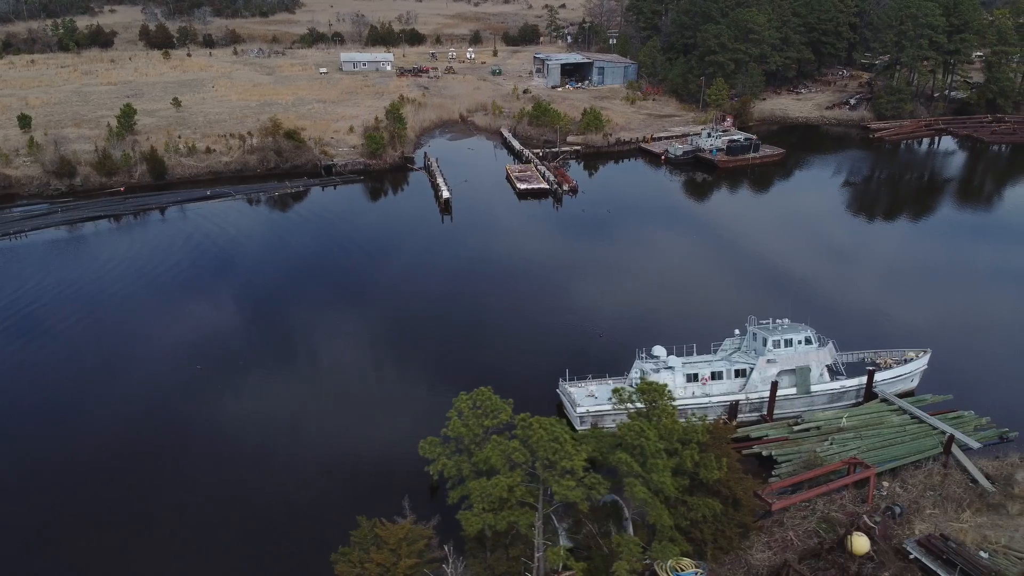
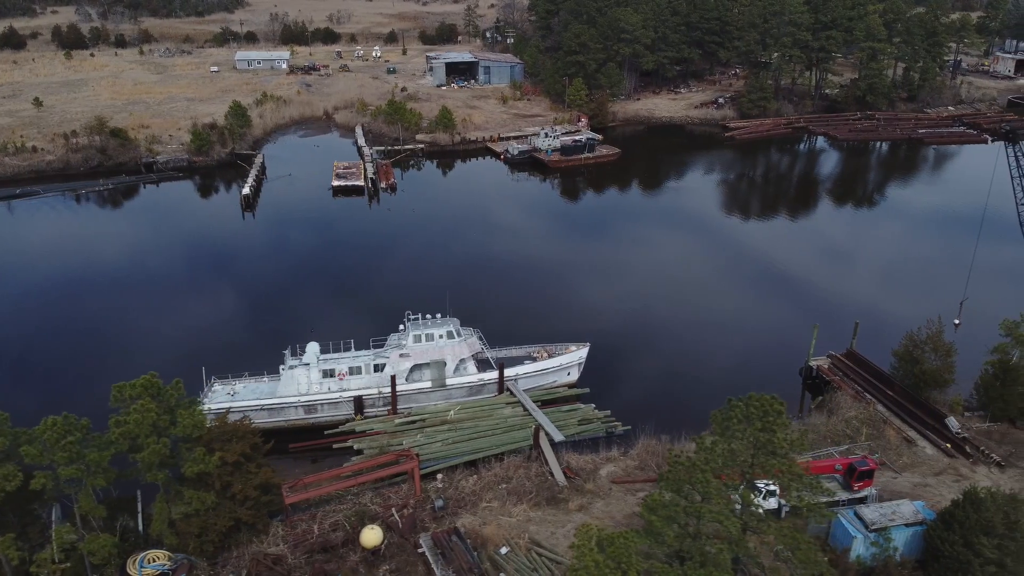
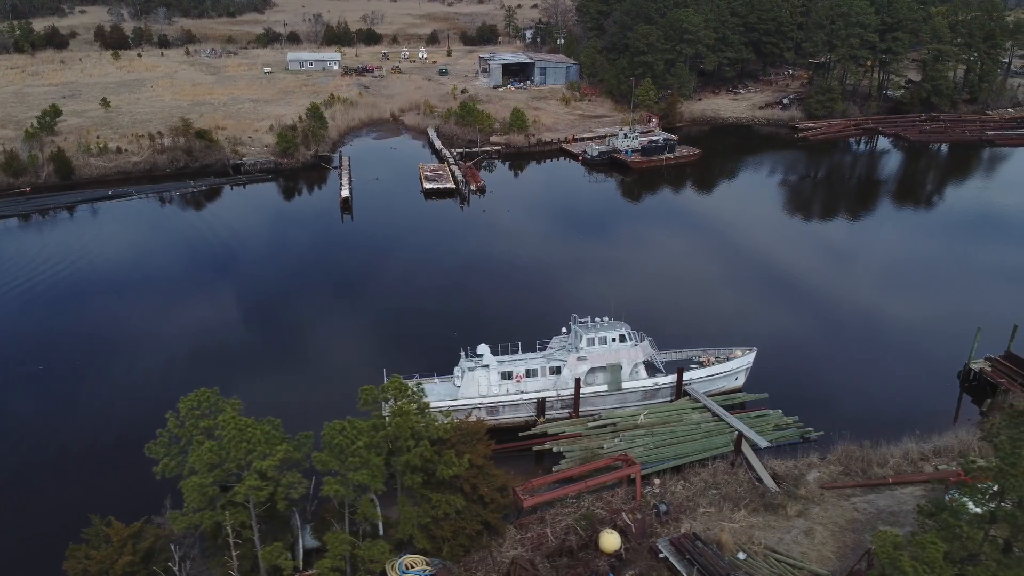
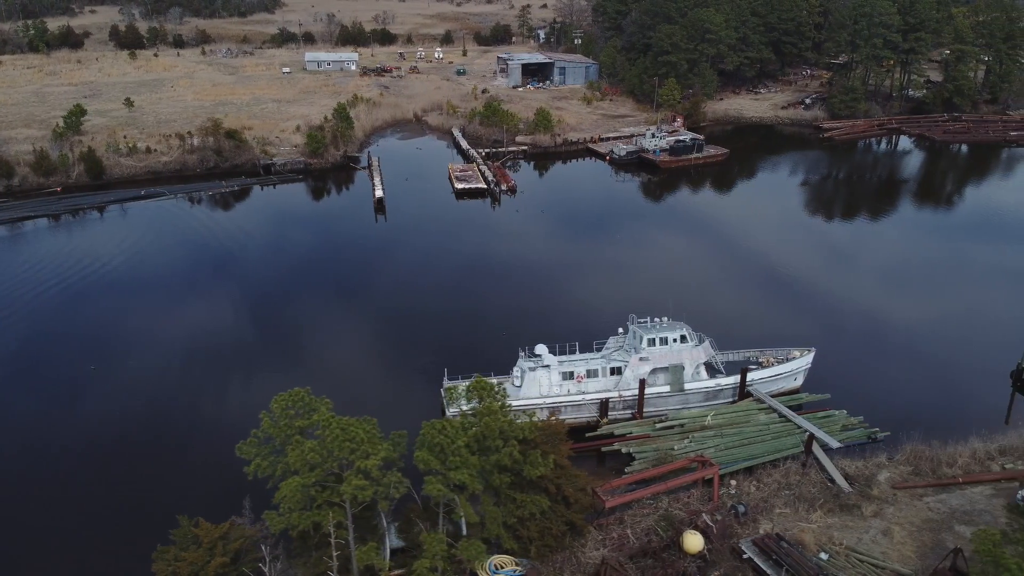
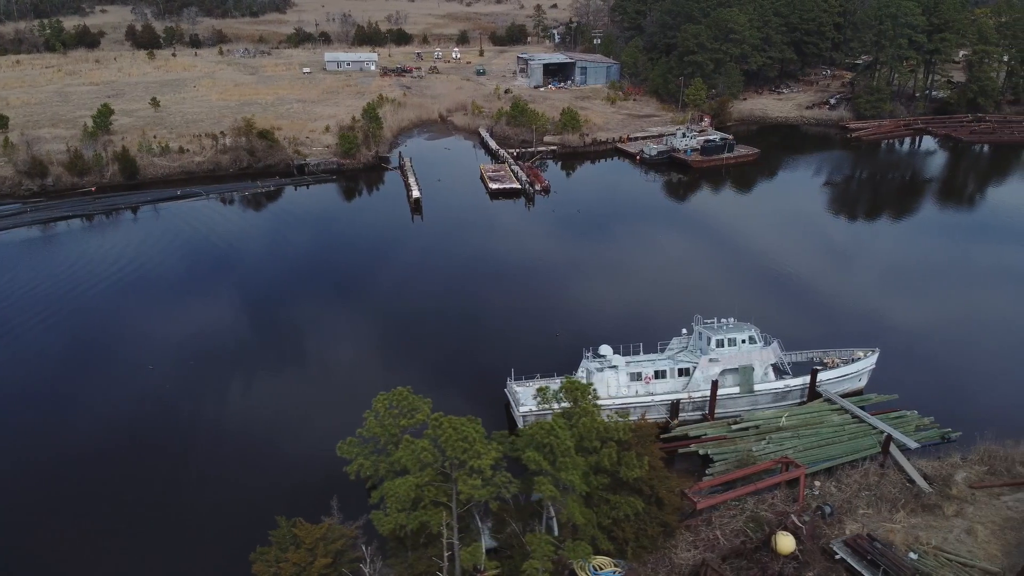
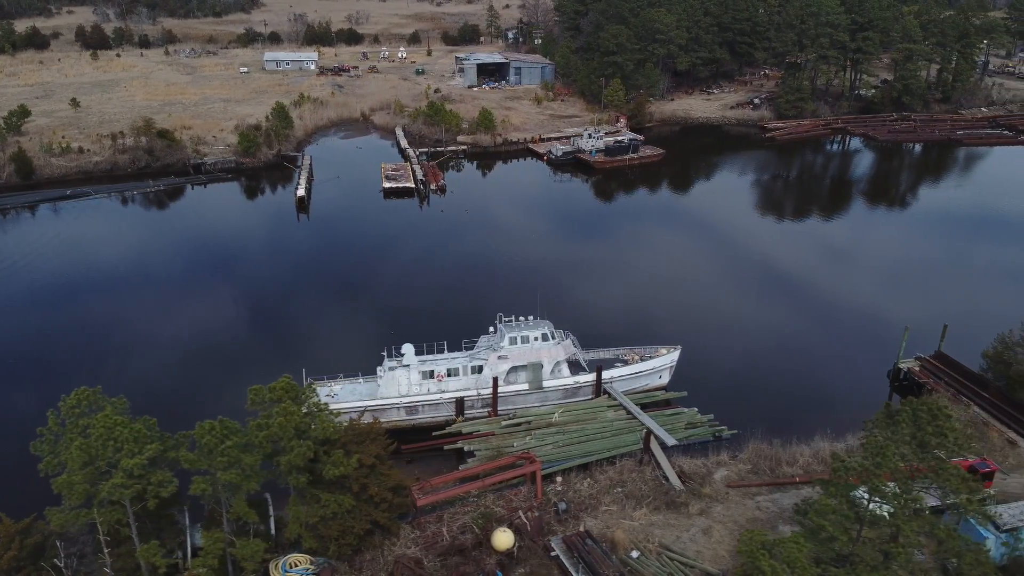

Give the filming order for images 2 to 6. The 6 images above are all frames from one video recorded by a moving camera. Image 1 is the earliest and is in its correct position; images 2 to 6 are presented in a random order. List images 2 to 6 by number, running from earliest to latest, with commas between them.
5, 4, 3, 6, 2
